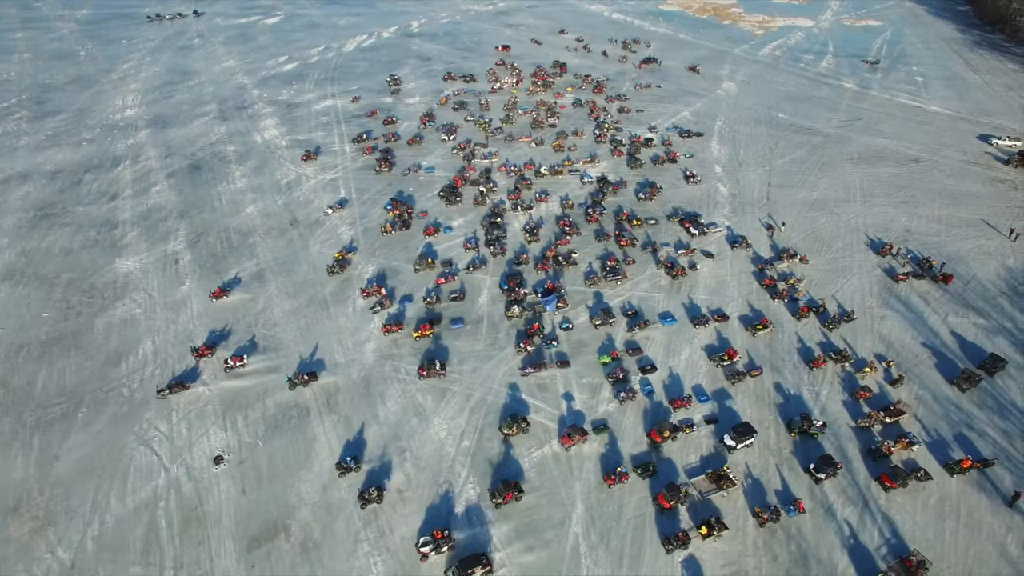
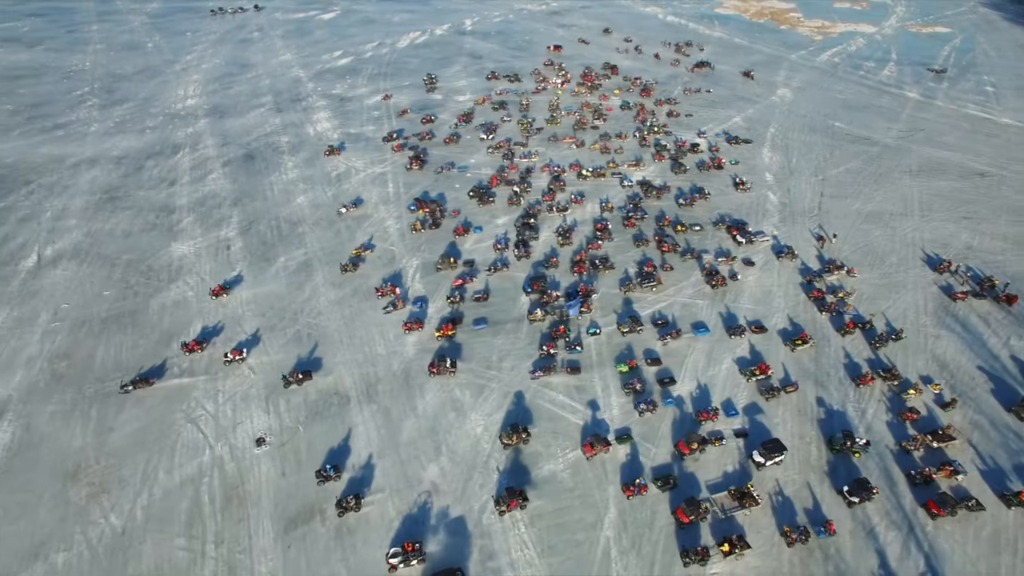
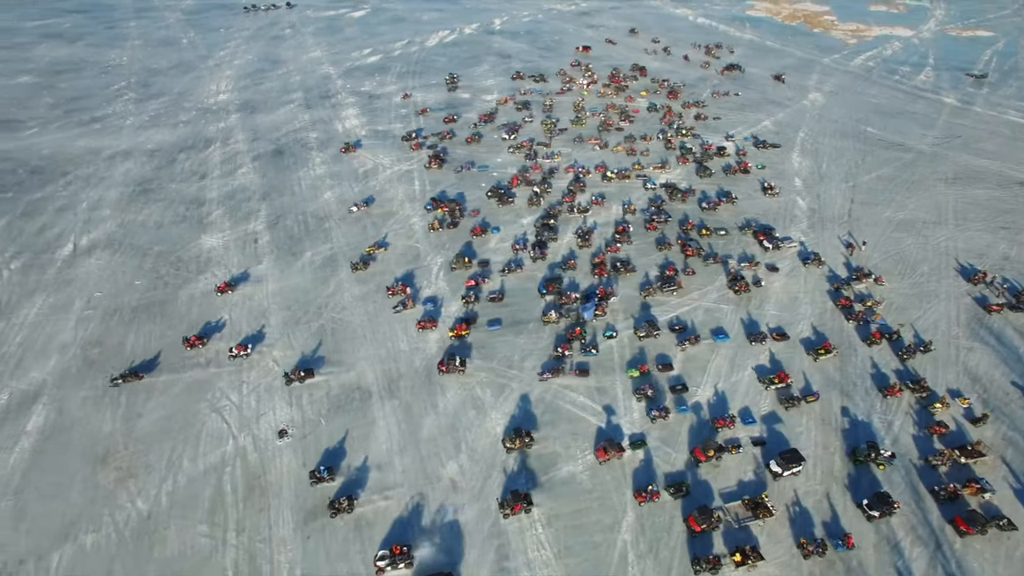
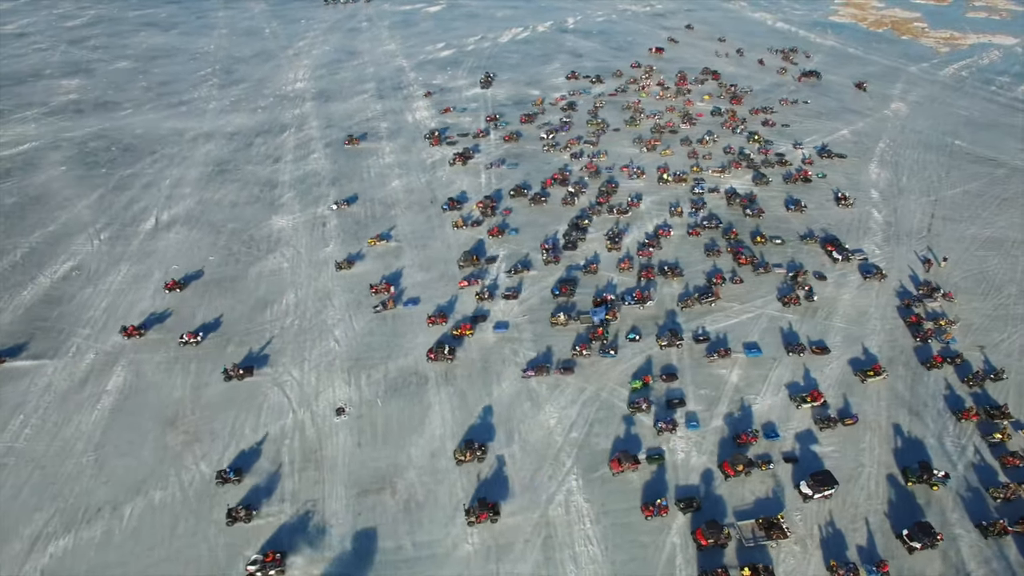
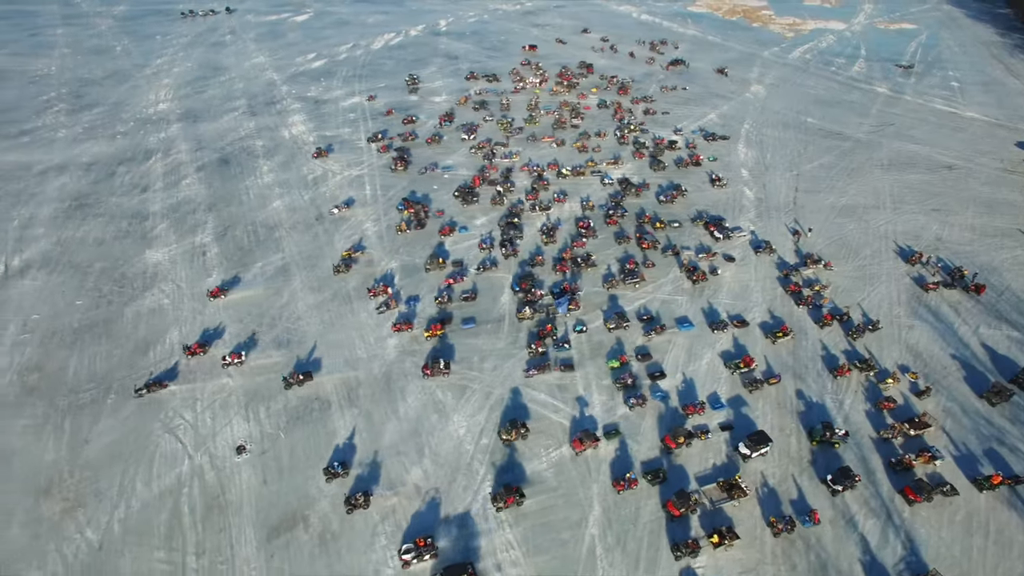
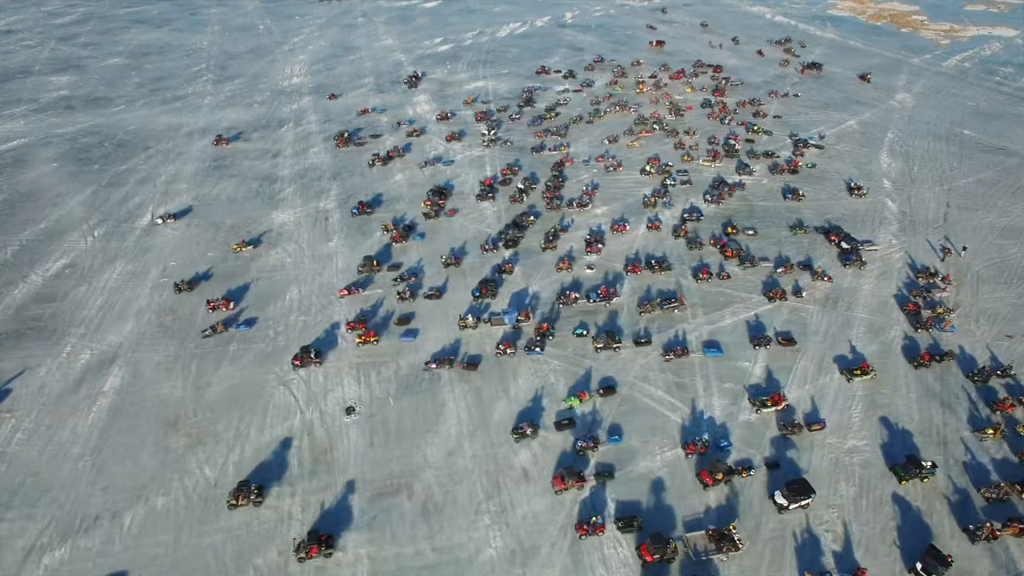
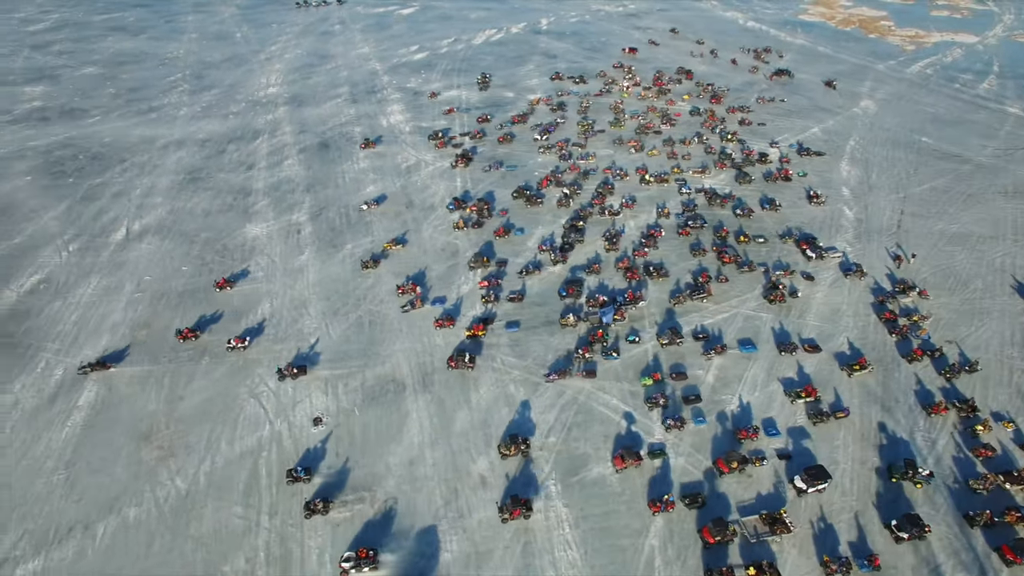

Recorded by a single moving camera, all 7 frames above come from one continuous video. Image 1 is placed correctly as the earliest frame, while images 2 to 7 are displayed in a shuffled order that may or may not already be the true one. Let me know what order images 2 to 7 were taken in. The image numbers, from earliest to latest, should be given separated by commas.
5, 2, 3, 7, 4, 6
